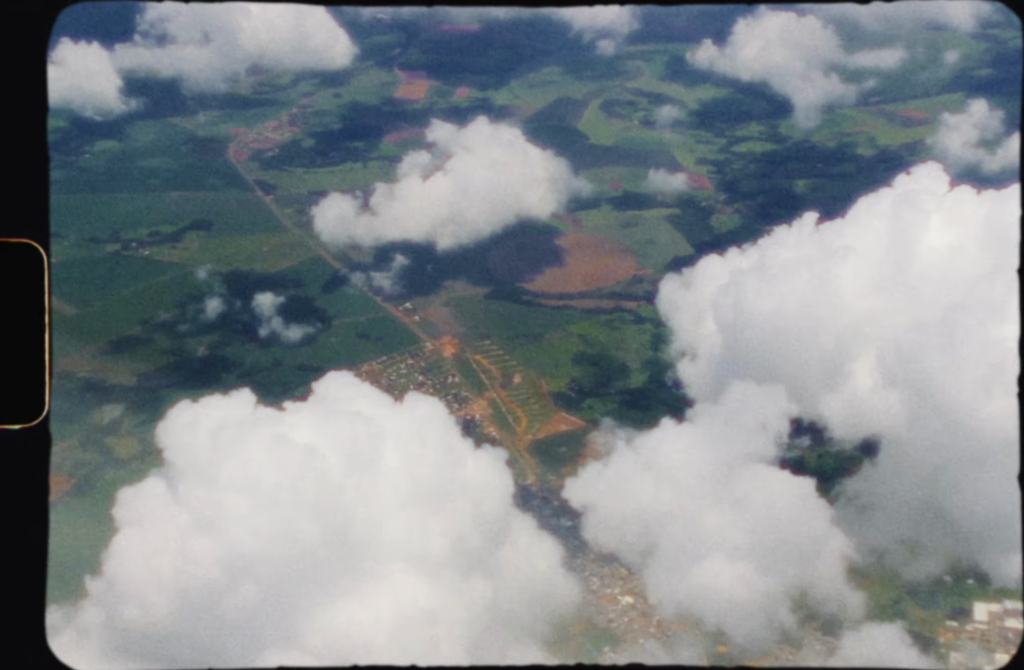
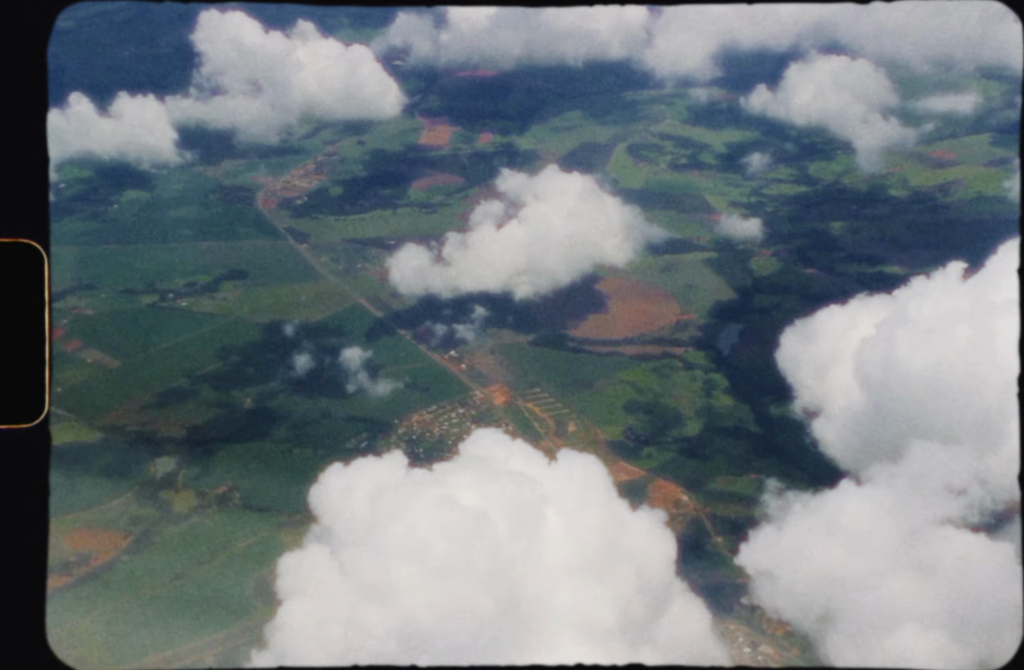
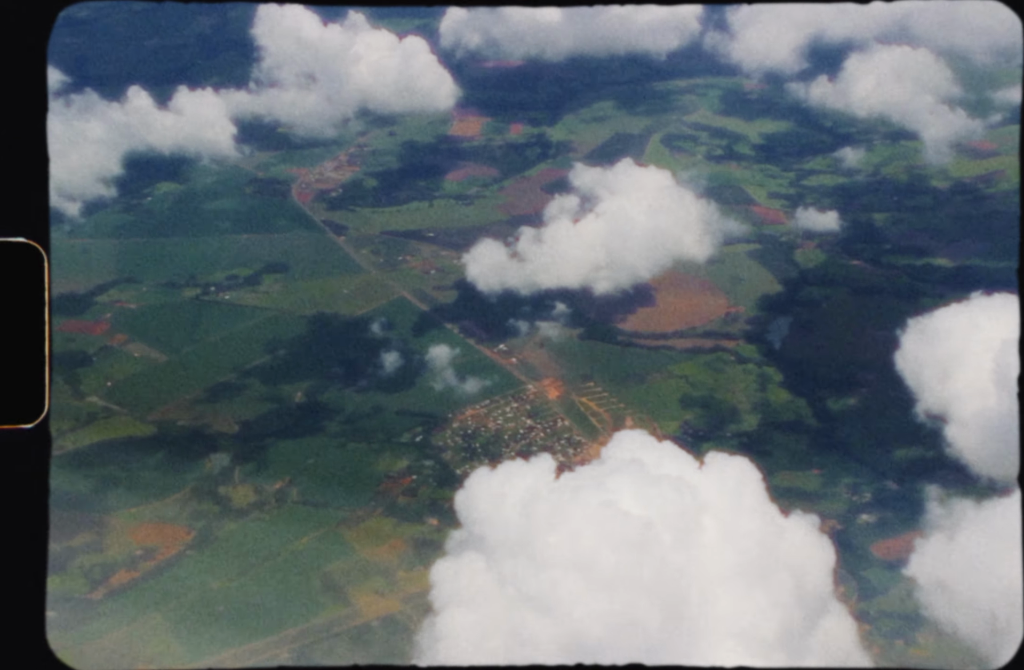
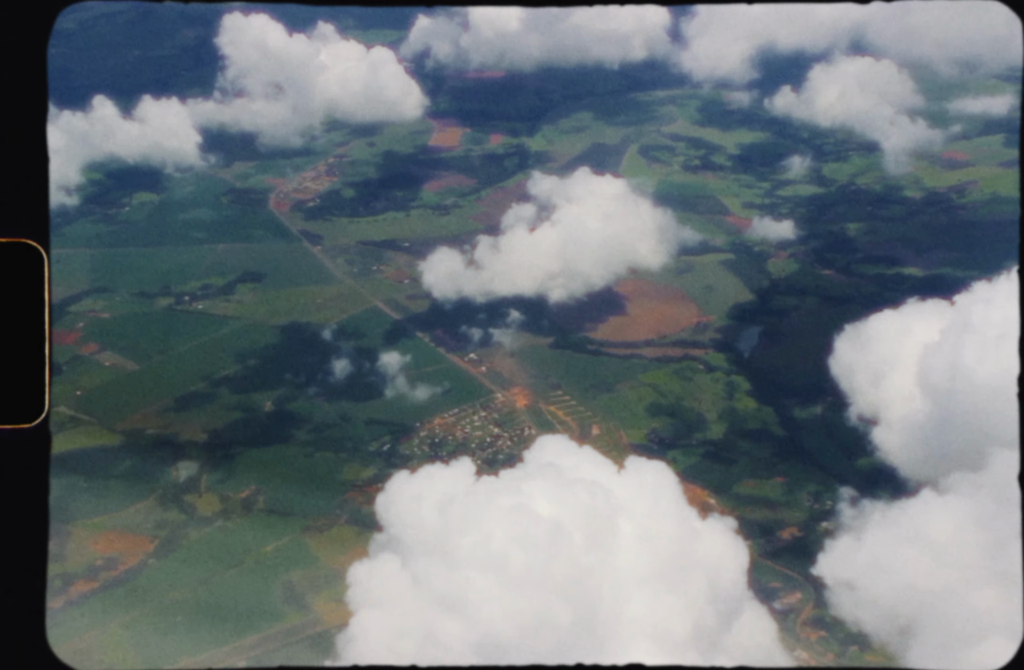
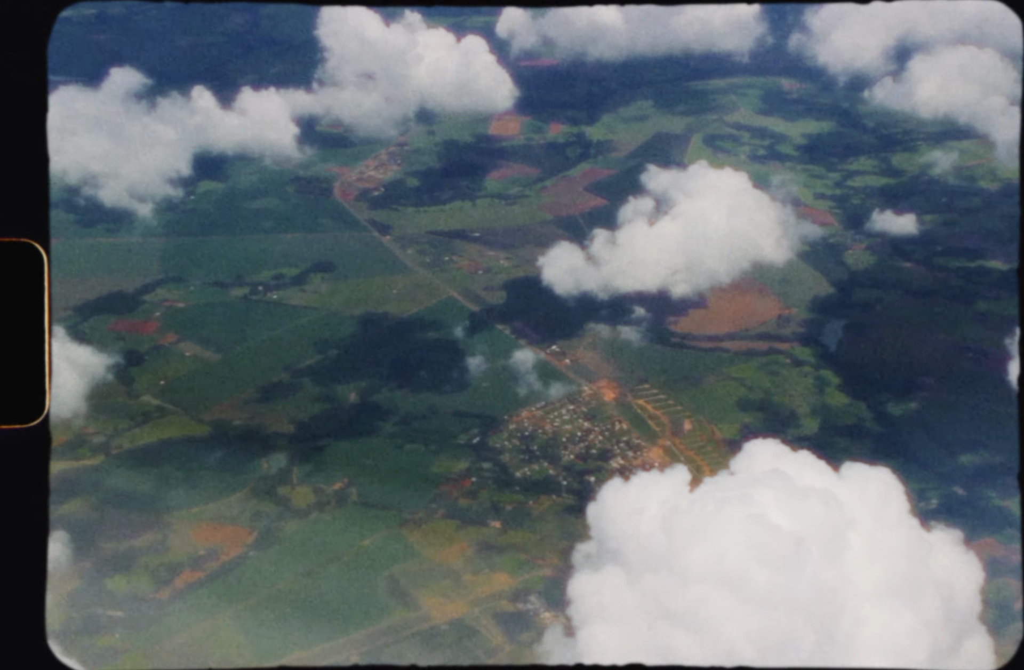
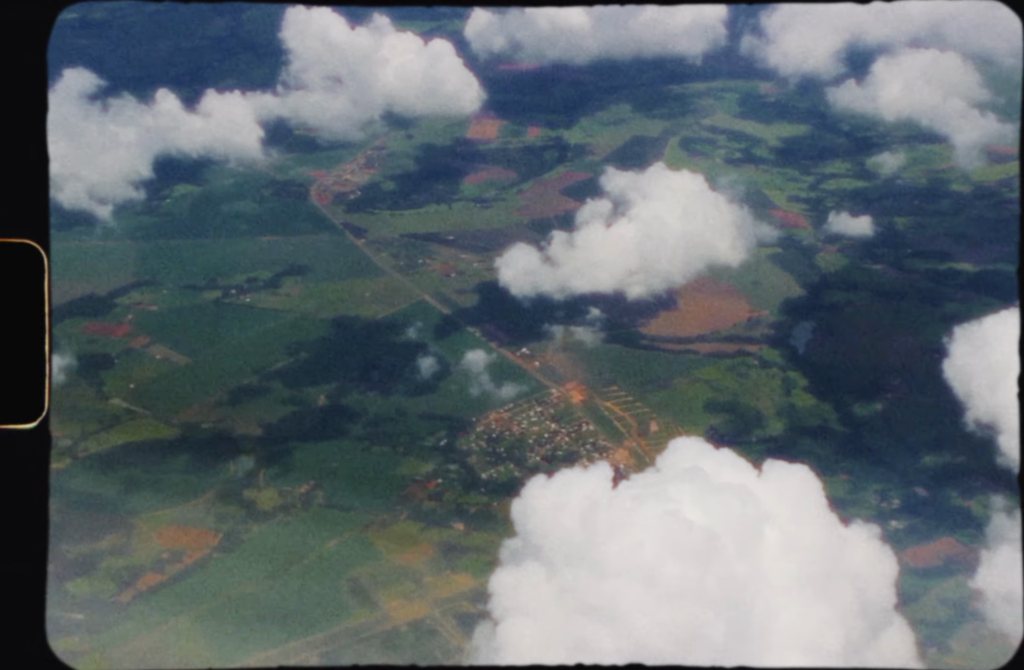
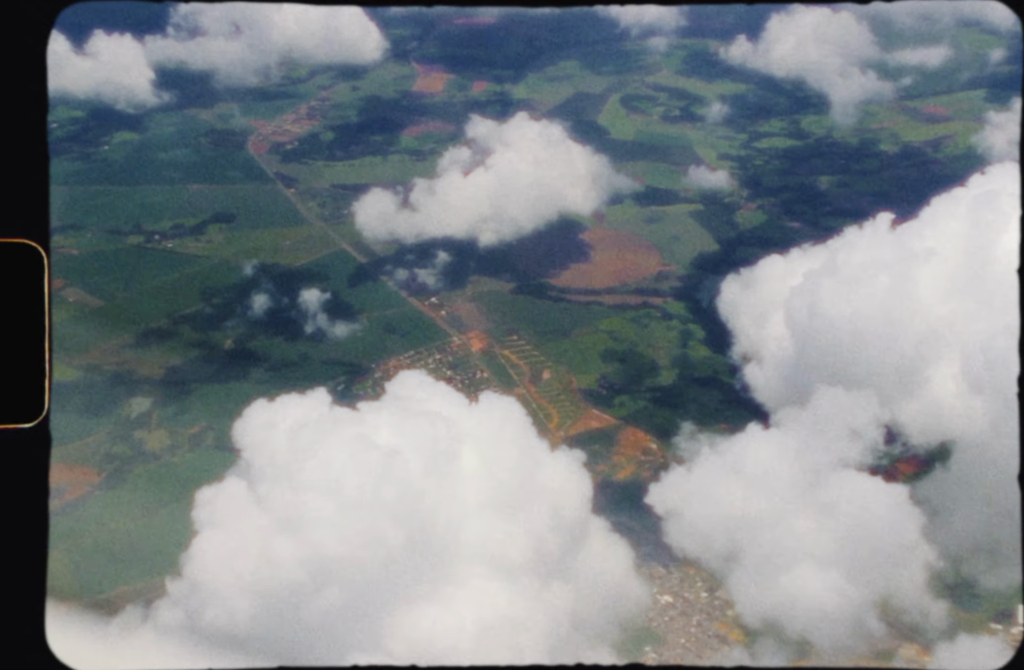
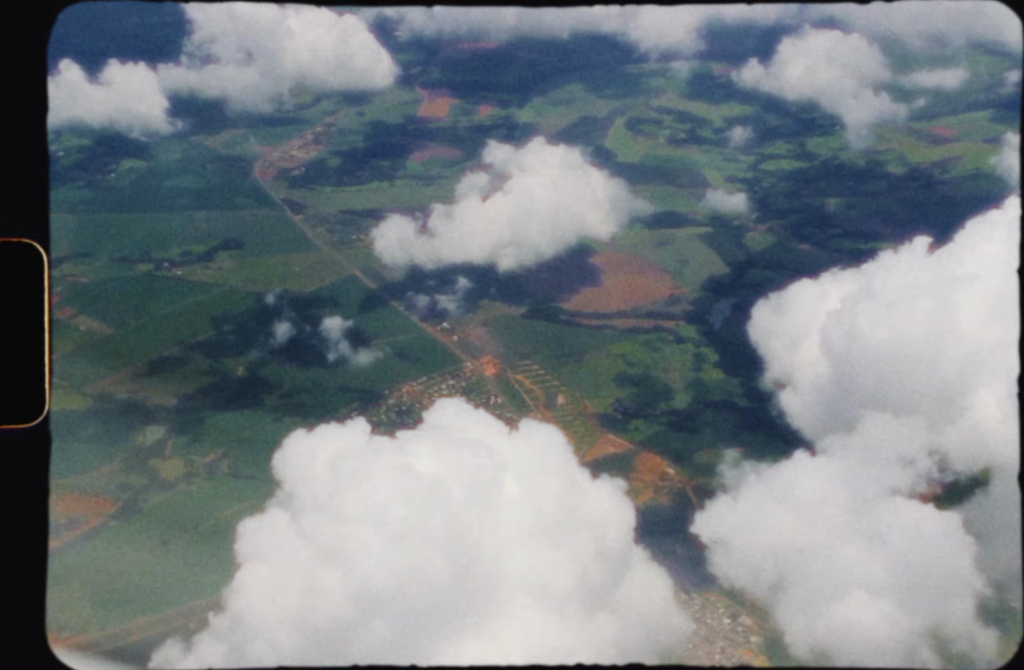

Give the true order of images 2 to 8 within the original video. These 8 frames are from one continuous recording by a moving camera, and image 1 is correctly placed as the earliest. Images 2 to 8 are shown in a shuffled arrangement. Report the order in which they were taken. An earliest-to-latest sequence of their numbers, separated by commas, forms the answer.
7, 8, 2, 4, 3, 6, 5
